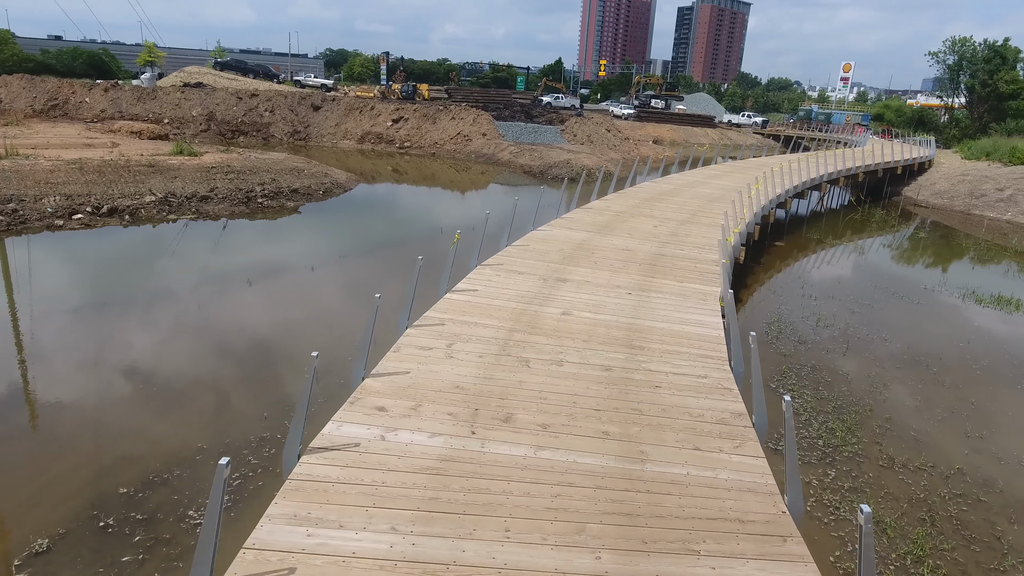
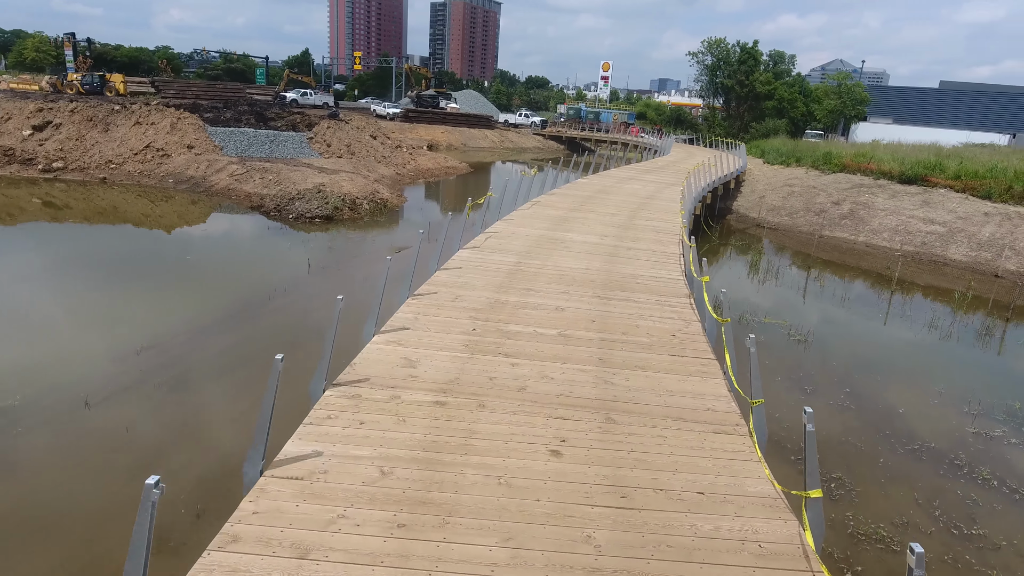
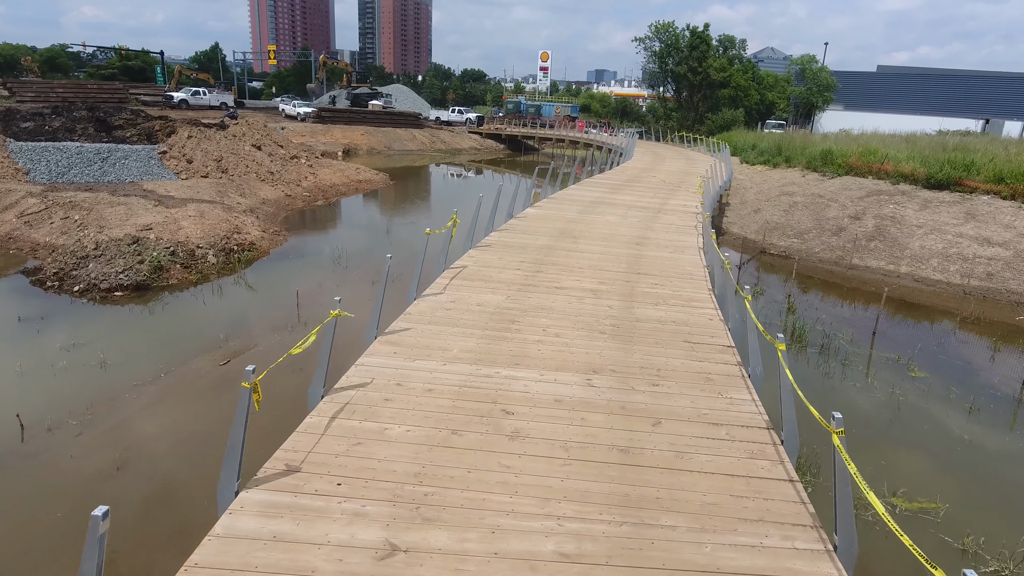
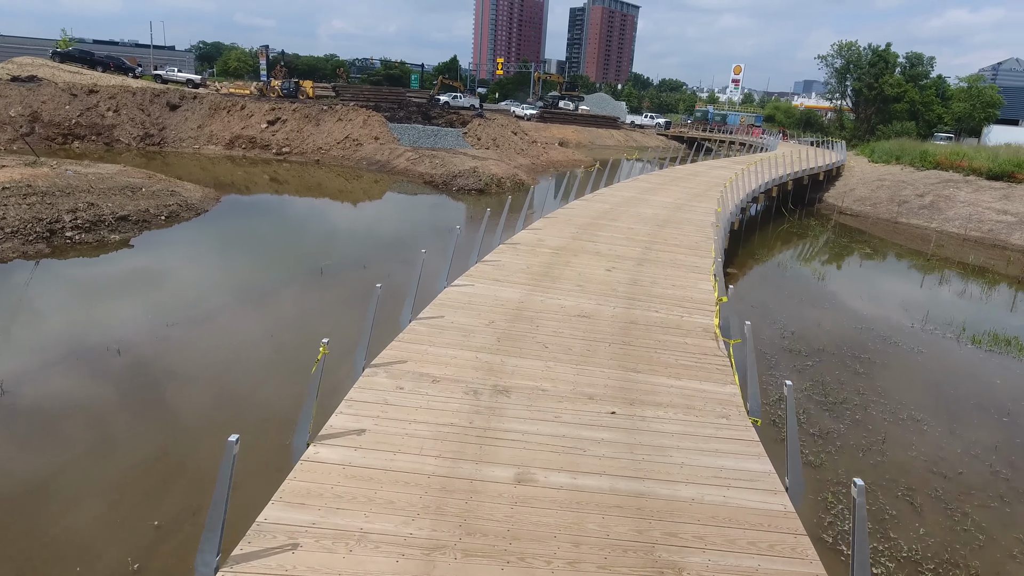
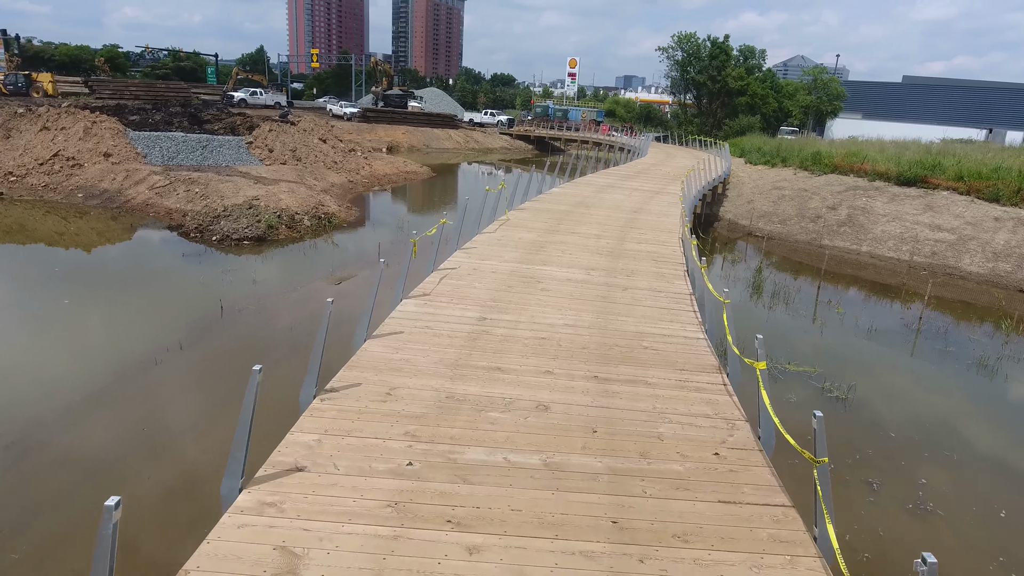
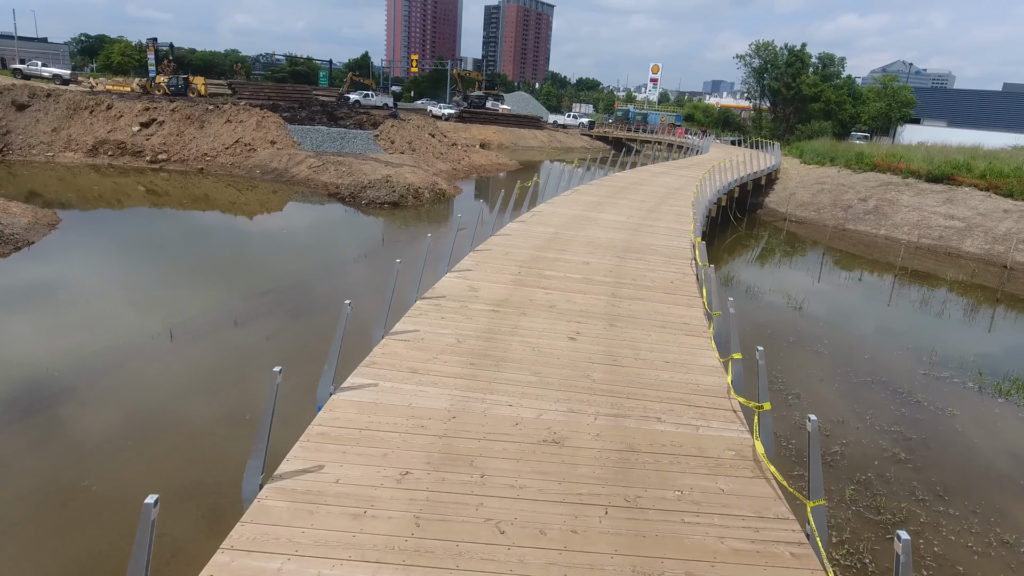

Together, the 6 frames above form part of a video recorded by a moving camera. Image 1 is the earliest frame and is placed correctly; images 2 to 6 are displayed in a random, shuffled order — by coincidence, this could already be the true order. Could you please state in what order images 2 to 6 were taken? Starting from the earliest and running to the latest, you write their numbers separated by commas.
4, 6, 2, 5, 3
